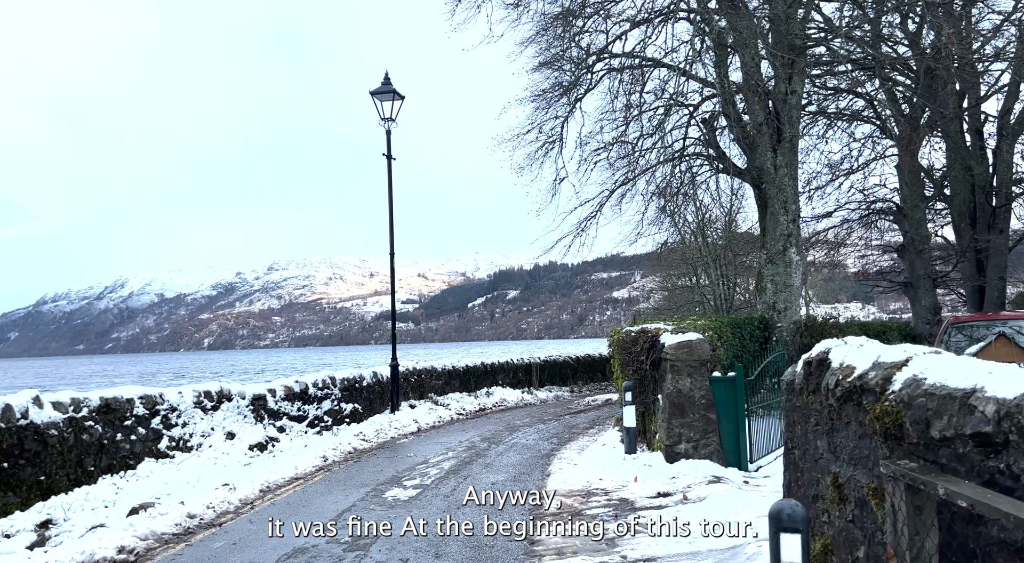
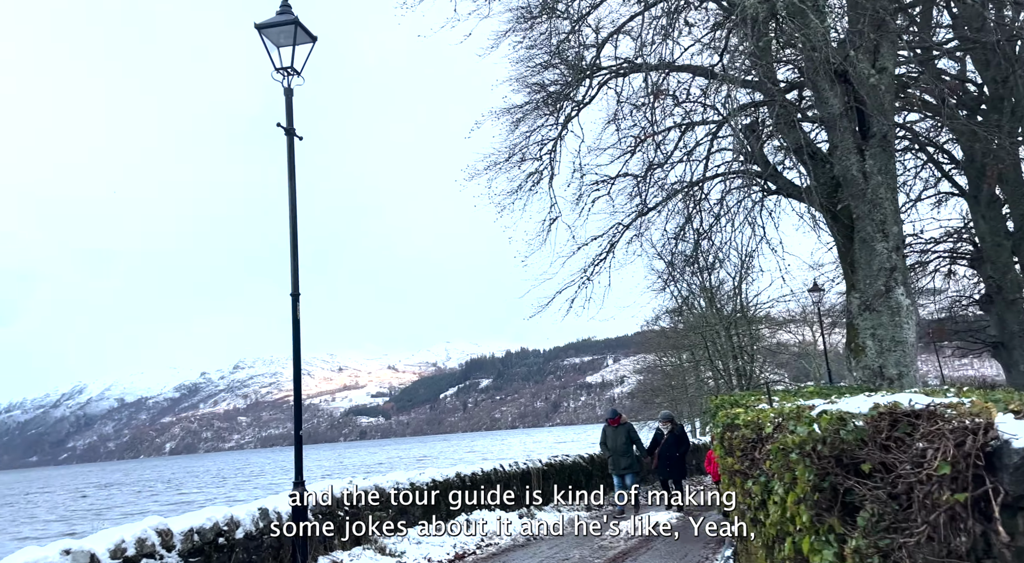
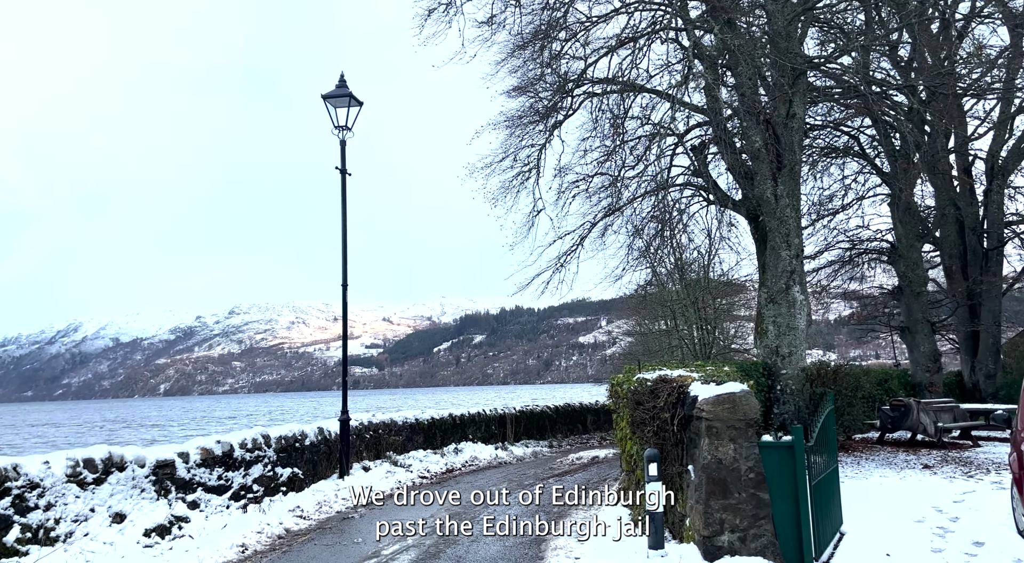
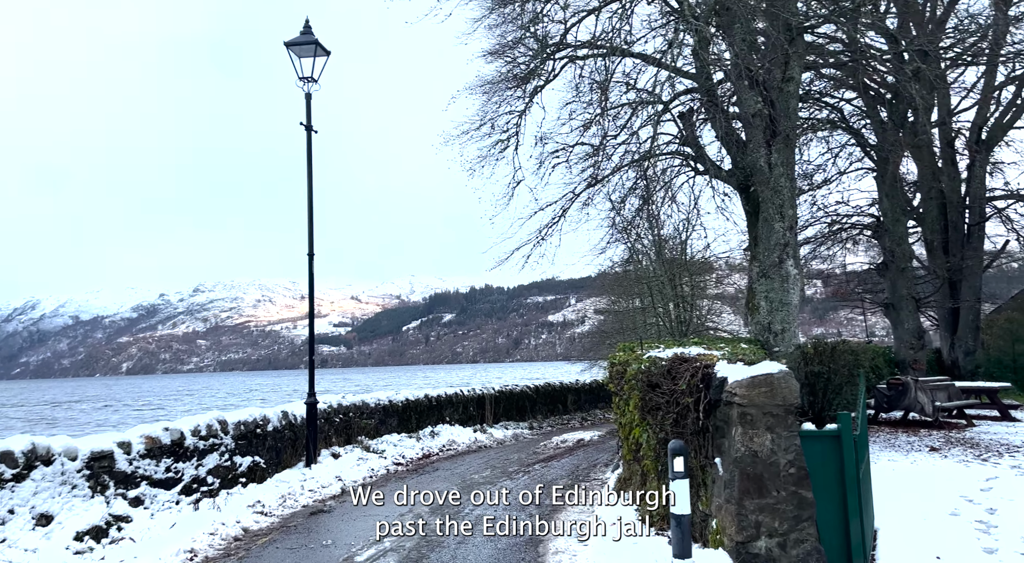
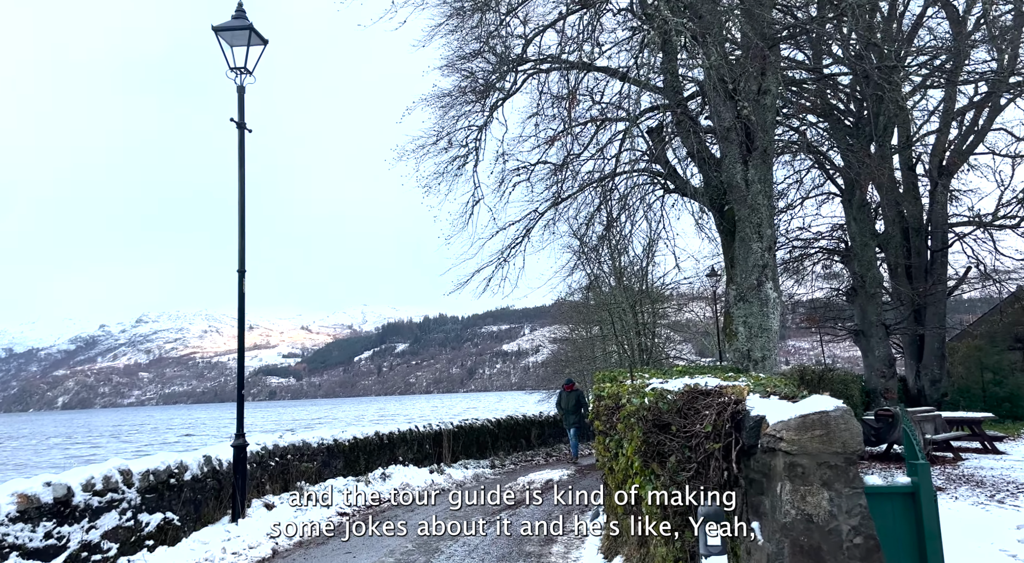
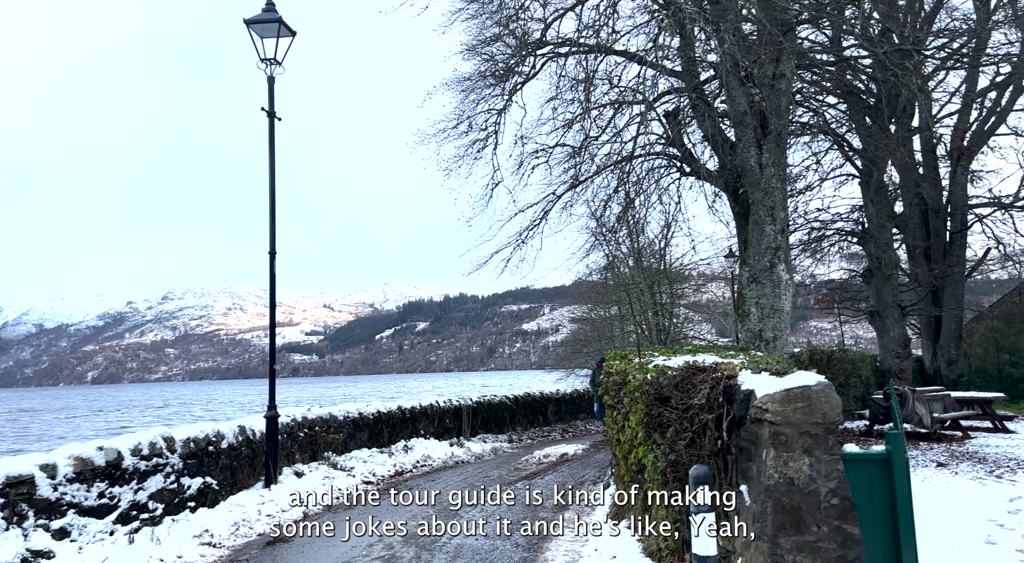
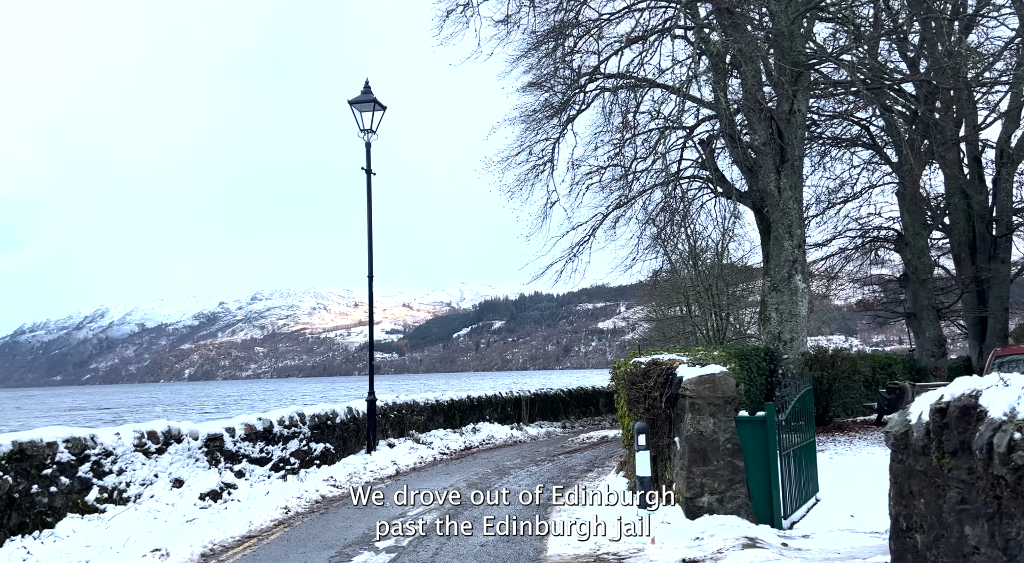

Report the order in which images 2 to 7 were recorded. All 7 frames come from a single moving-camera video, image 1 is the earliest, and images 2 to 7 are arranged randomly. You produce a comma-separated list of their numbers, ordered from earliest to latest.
7, 3, 4, 6, 5, 2
